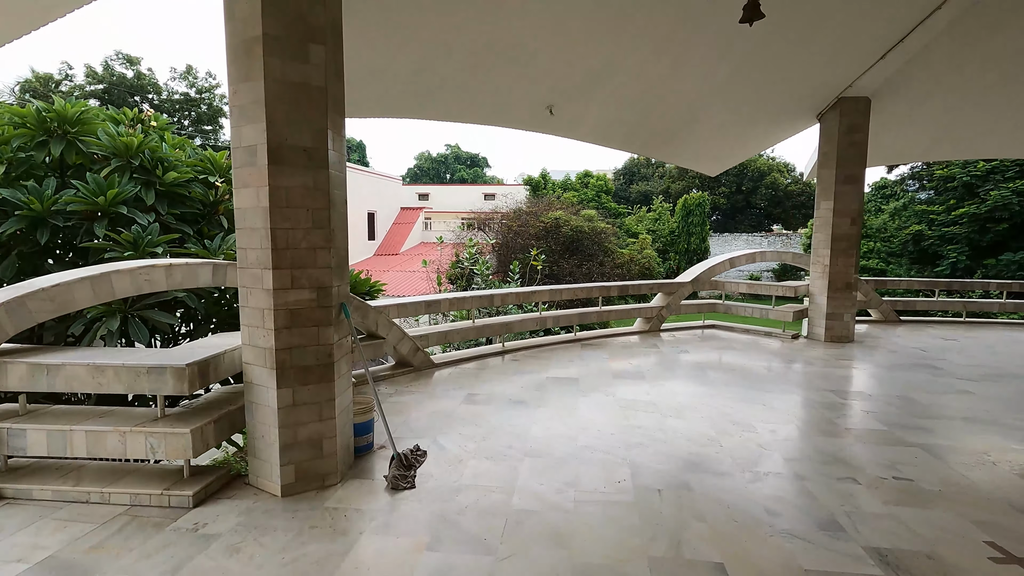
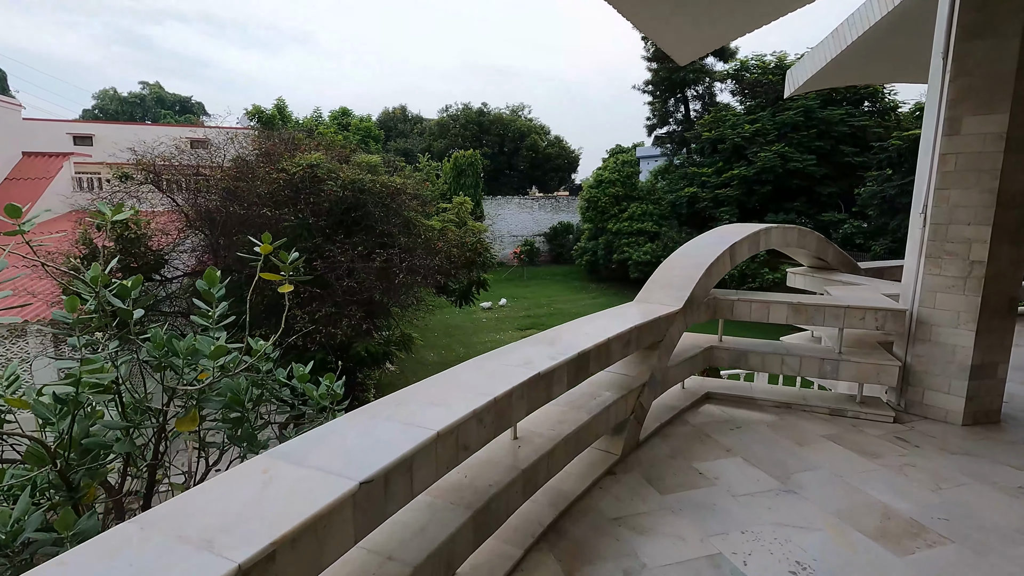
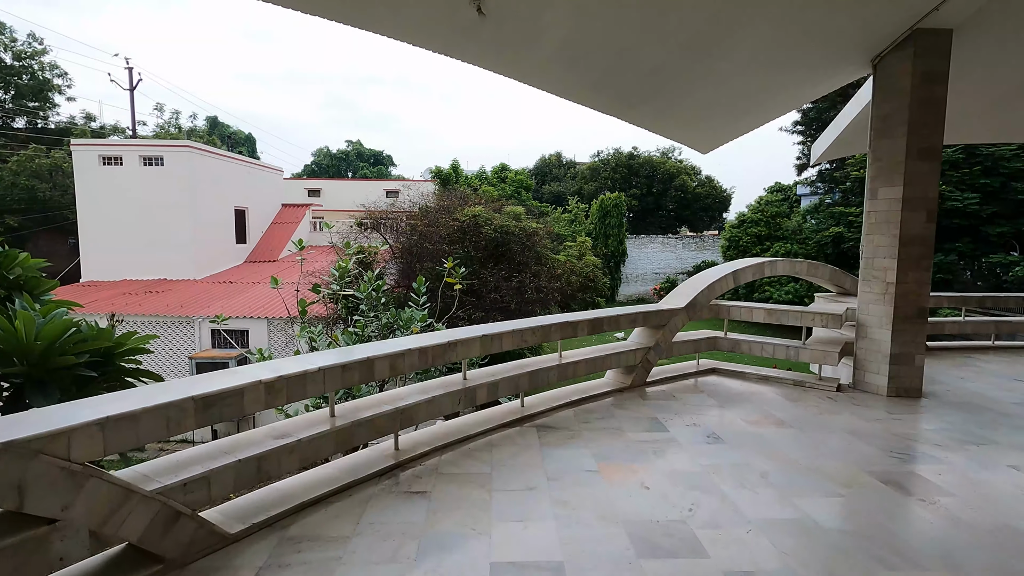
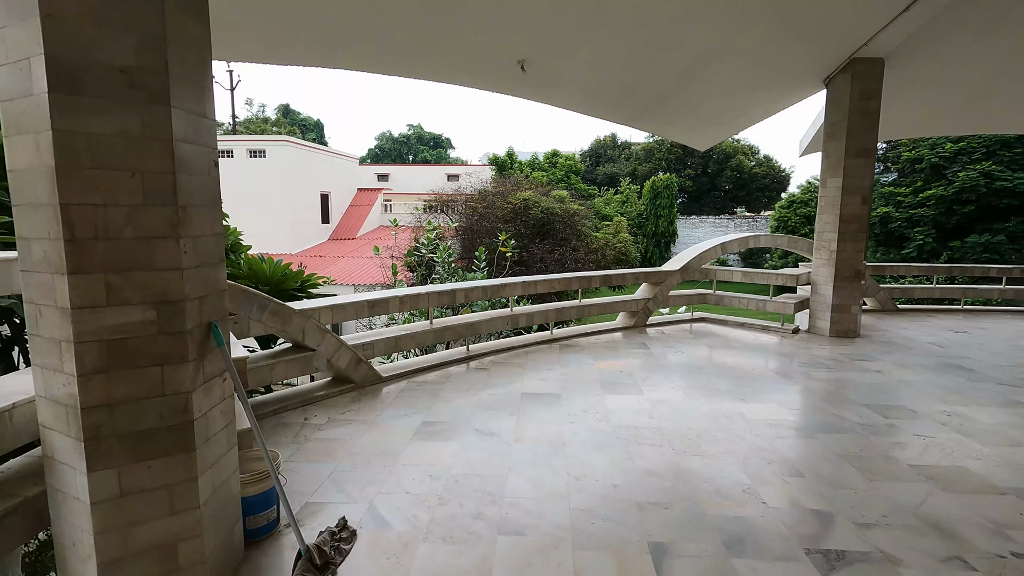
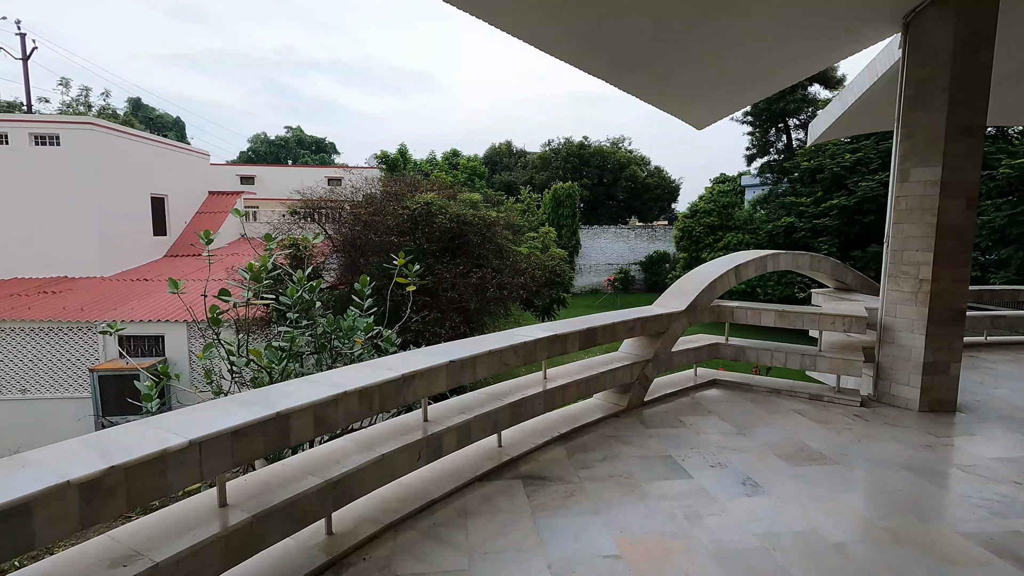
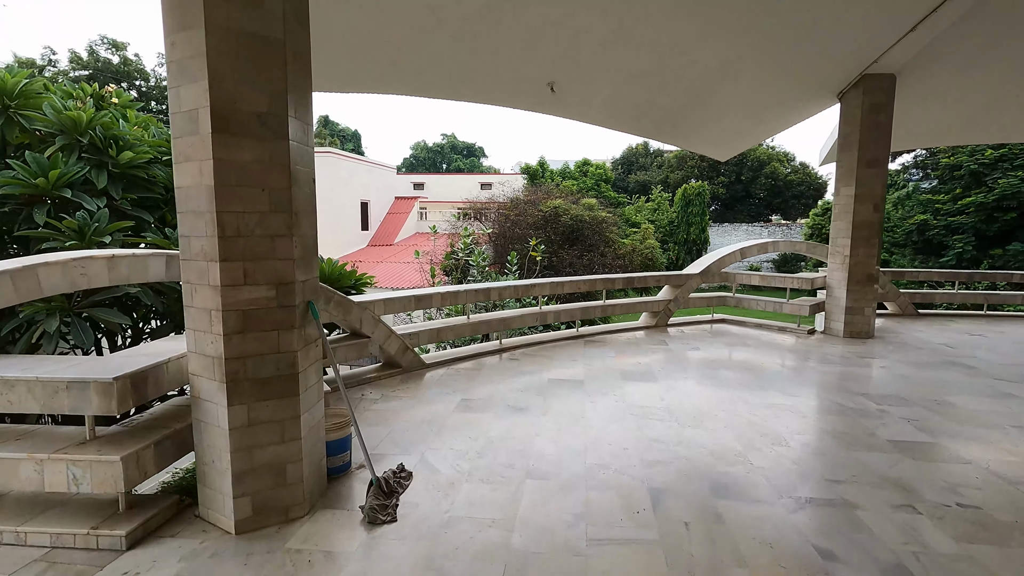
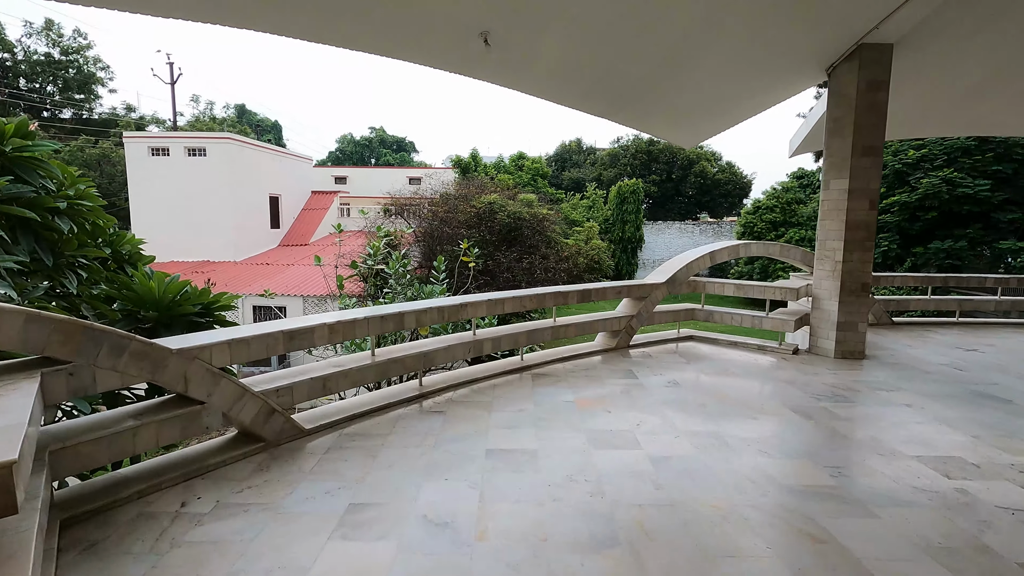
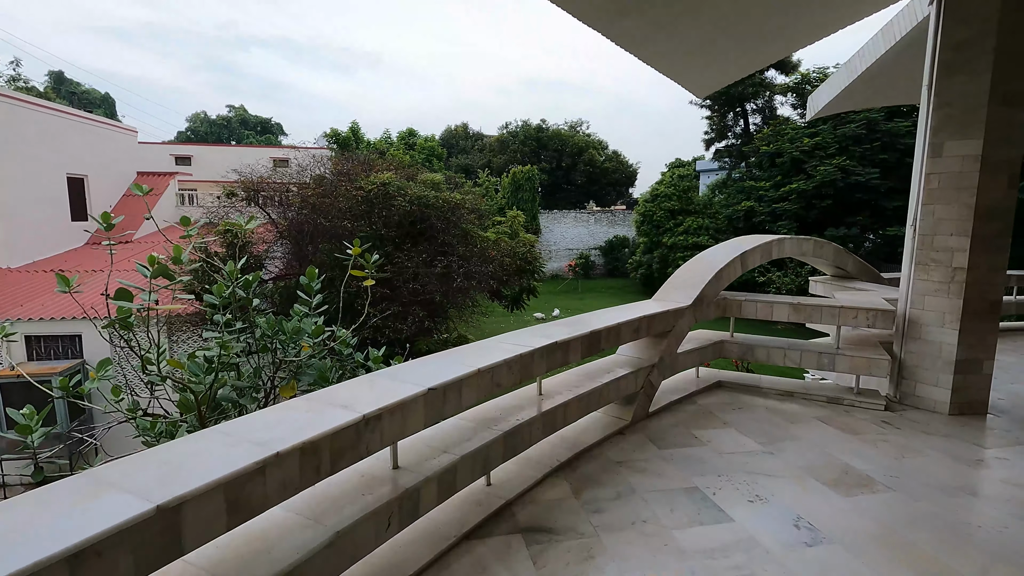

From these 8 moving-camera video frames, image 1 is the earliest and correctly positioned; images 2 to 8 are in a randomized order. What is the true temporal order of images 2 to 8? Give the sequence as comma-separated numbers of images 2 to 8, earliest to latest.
6, 4, 7, 3, 5, 8, 2
